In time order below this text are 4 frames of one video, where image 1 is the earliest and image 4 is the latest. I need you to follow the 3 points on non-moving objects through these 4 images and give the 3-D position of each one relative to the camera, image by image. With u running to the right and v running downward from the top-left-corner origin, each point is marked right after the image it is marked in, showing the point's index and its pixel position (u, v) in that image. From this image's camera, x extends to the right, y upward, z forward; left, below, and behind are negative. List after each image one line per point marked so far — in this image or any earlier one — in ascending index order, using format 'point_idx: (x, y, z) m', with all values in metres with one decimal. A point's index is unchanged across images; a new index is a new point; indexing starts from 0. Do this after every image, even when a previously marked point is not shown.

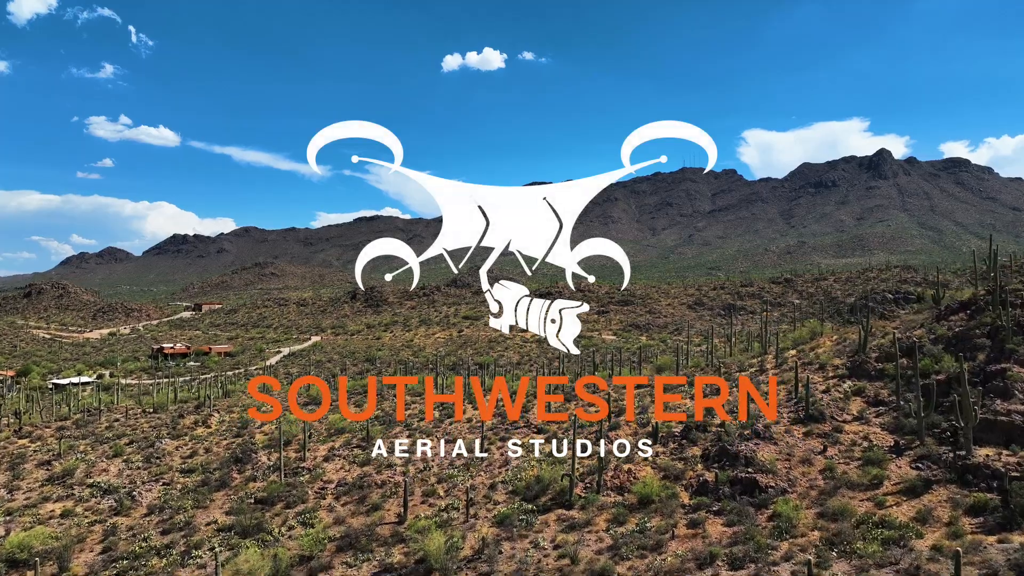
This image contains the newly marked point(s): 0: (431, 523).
0: (-2.2, -6.3, +14.6) m
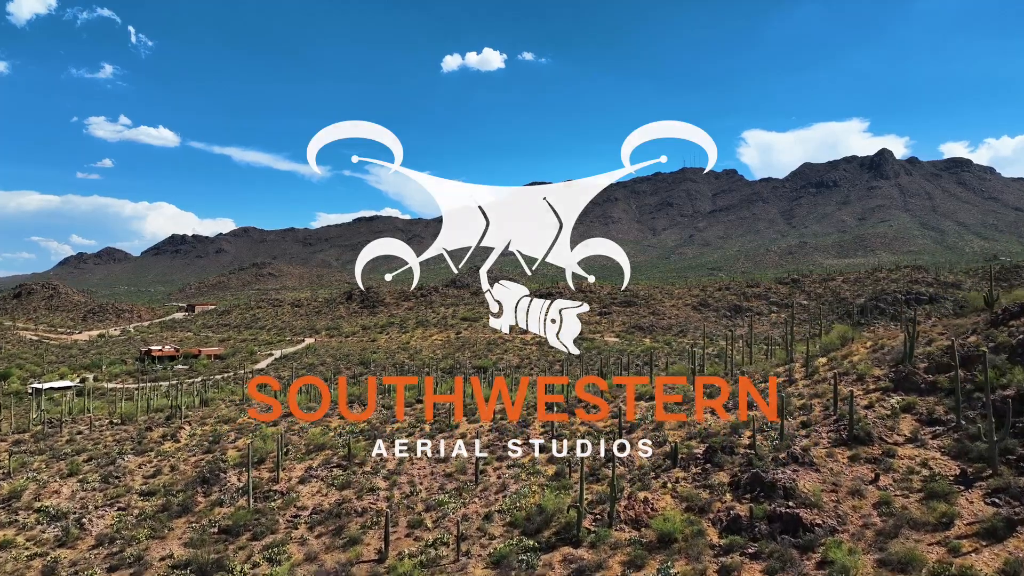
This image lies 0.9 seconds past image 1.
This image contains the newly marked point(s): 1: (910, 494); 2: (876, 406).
0: (-2.2, -6.3, +12.5) m
1: (+8.4, -4.4, +11.5) m
2: (+9.7, -3.1, +14.4) m
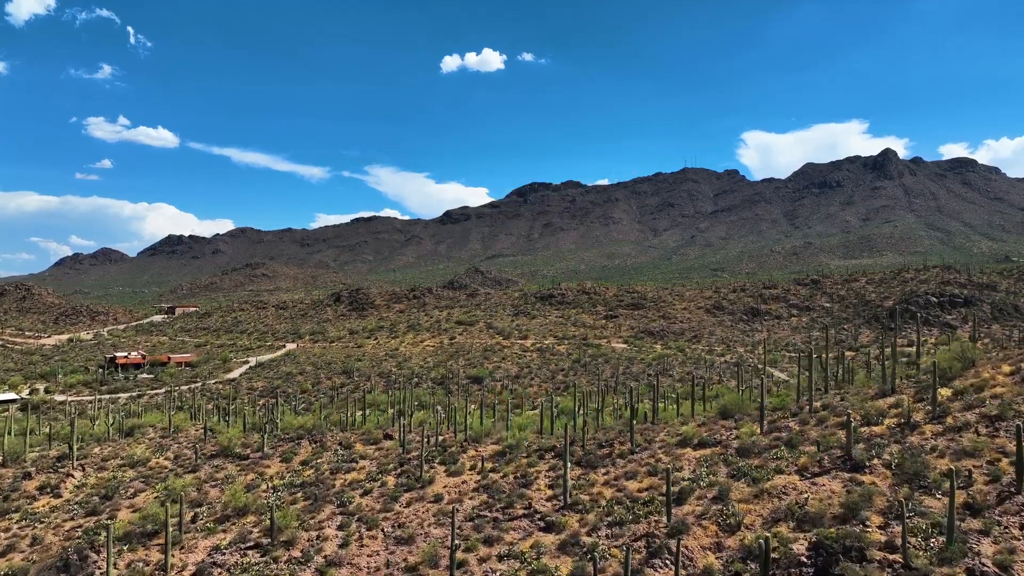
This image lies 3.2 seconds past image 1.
0: (-2.4, -6.4, +7.0) m
1: (+8.3, -4.4, +6.0) m
2: (+9.5, -3.2, +9.0) m
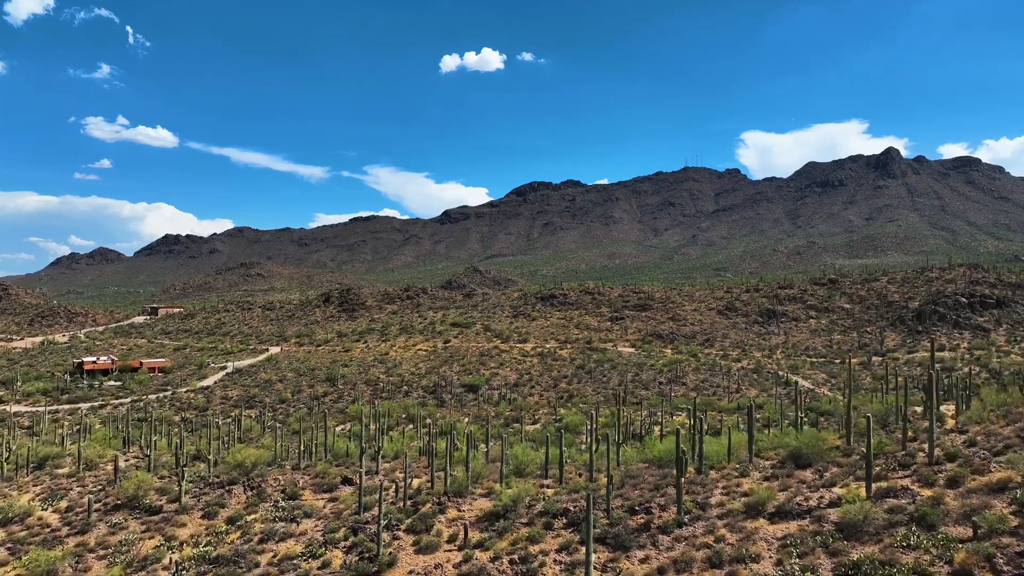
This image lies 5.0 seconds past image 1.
0: (-2.4, -6.4, +2.8) m
1: (+8.2, -4.4, +1.8) m
2: (+9.5, -3.2, +4.8) m
